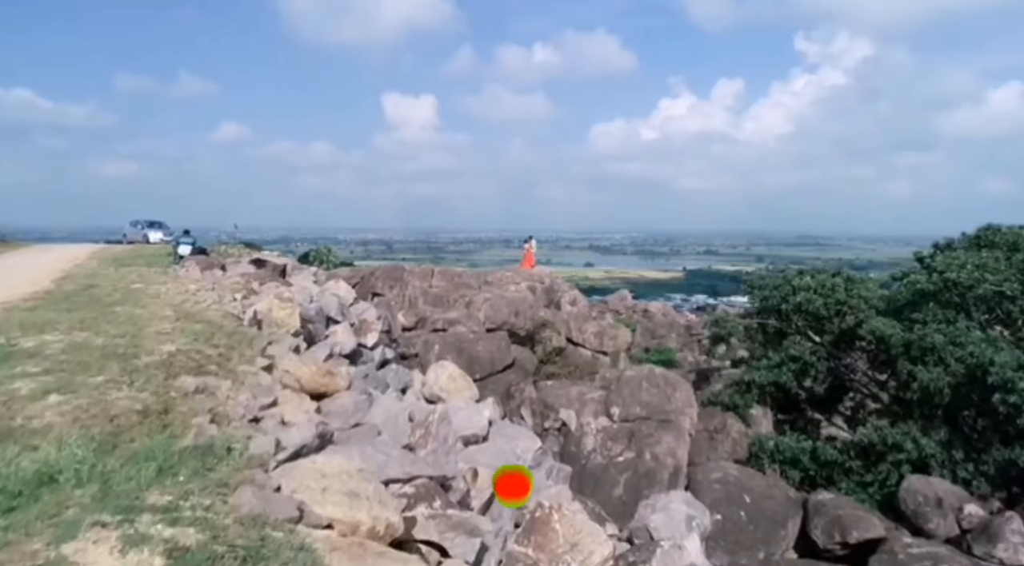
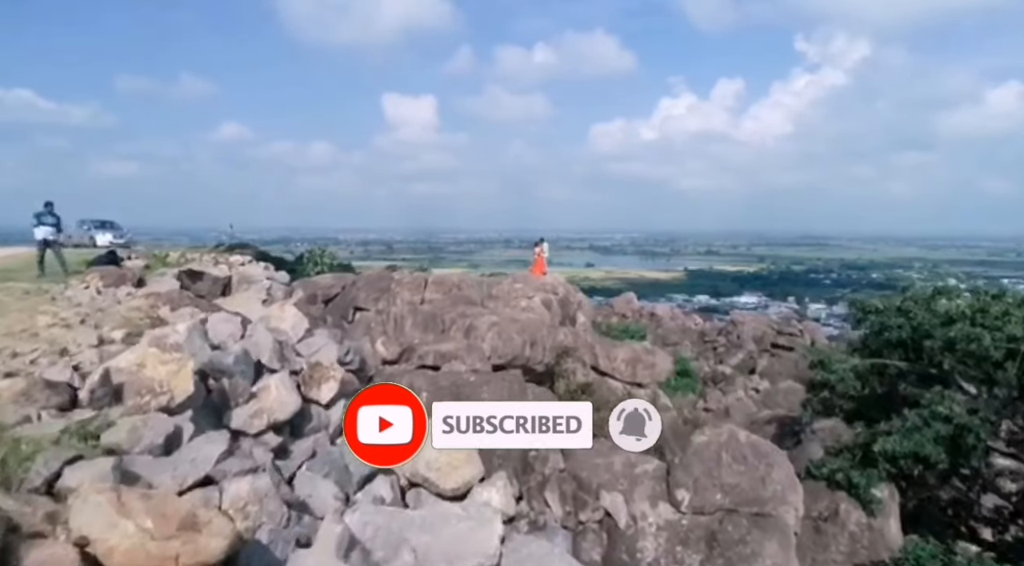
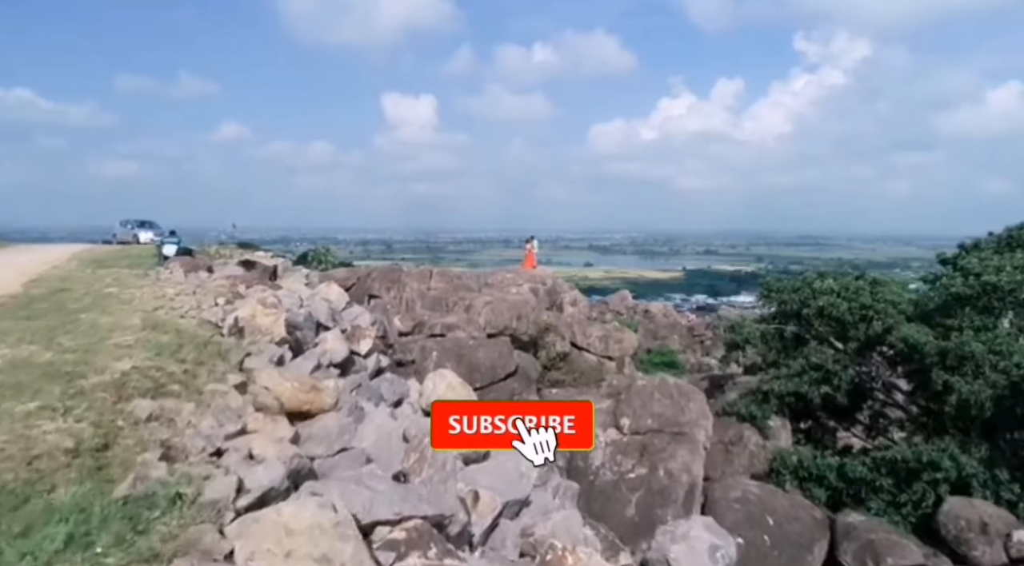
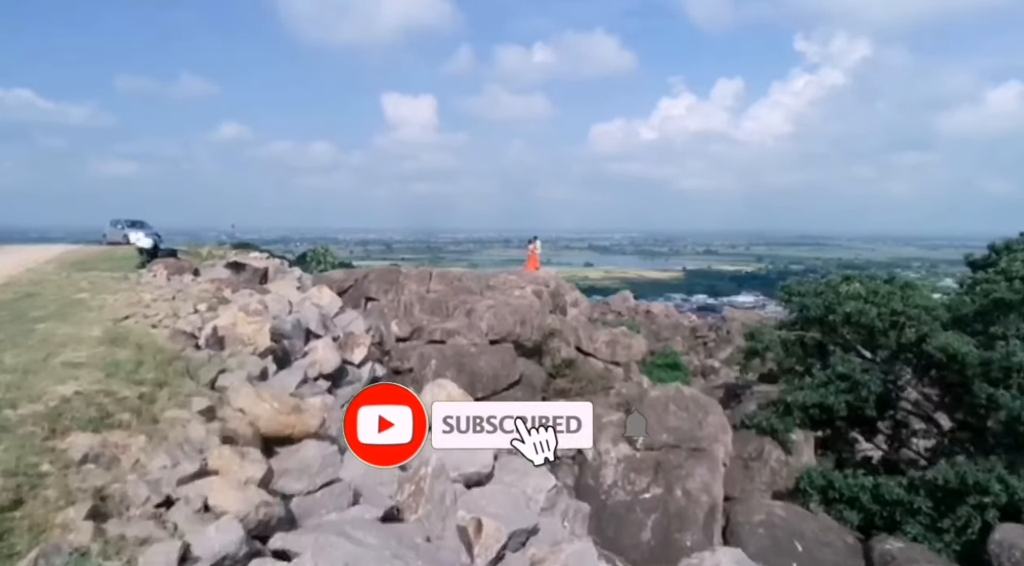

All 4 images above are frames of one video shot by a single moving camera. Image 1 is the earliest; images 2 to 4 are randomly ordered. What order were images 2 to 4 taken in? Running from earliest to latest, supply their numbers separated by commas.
3, 4, 2
